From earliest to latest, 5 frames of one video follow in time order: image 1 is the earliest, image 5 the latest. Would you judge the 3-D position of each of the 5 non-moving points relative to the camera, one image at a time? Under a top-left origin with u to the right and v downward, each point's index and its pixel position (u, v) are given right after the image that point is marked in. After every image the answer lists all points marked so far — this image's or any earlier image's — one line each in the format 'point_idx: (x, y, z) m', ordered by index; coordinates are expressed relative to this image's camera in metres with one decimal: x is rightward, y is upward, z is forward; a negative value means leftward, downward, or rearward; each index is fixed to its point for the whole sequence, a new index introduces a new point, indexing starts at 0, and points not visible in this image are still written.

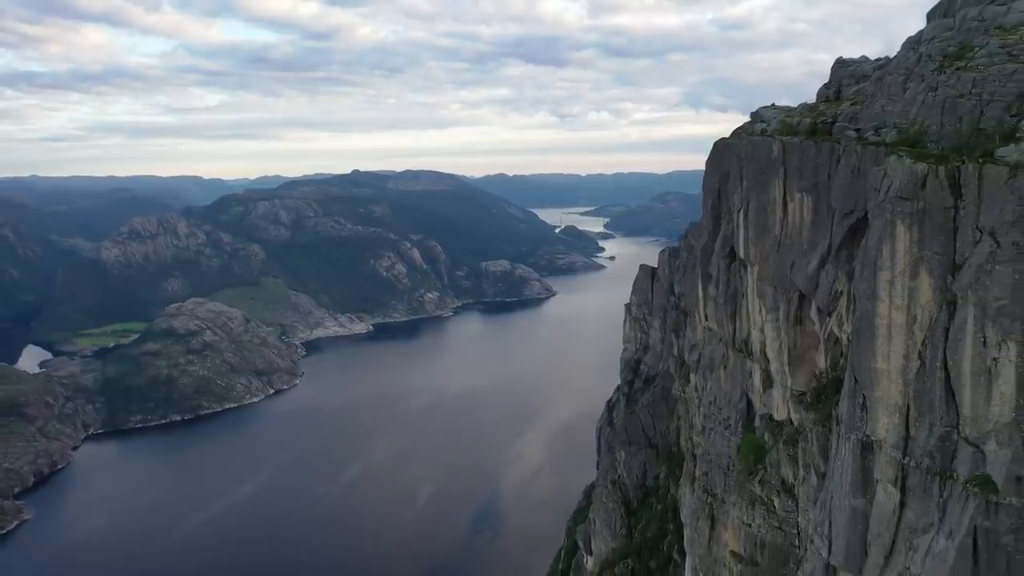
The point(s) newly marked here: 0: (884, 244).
0: (+6.0, +0.8, +12.4) m
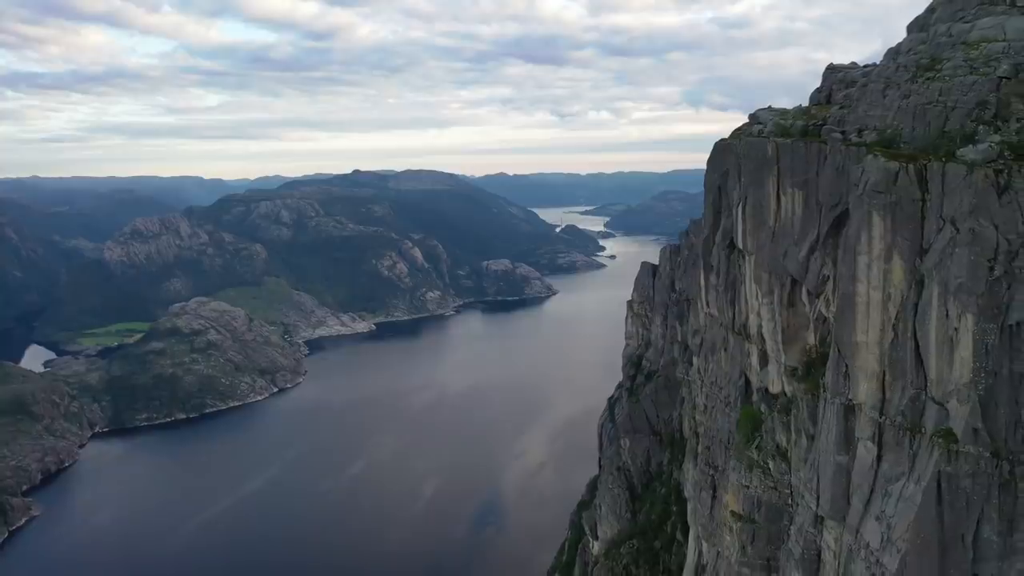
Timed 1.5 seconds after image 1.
0: (+6.4, +1.1, +13.9) m
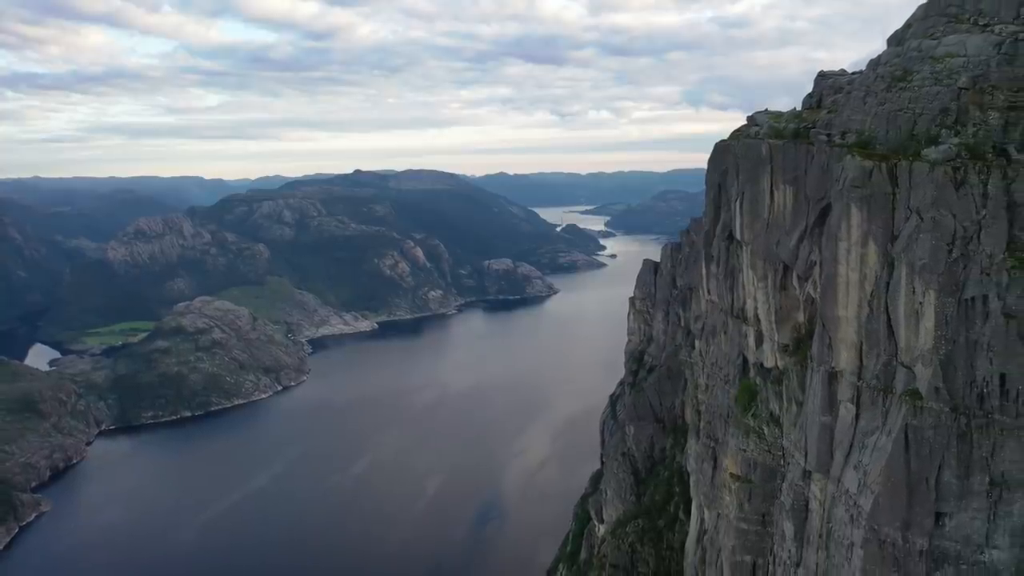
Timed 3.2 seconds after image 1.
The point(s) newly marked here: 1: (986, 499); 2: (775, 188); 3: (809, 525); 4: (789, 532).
0: (+6.9, +1.4, +15.7) m
1: (+8.0, -3.5, +12.7) m
2: (+6.8, +2.6, +19.2) m
3: (+6.4, -5.0, +16.2) m
4: (+6.2, -5.4, +17.0) m
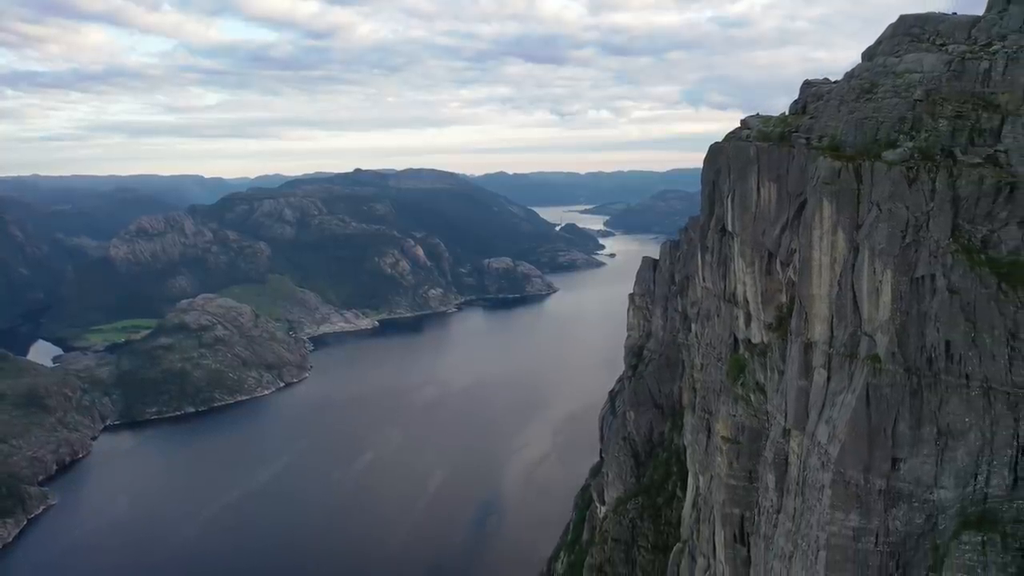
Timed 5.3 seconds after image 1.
0: (+7.4, +1.8, +17.9) m
1: (+8.4, -3.1, +14.9) m
2: (+7.3, +2.9, +21.4) m
3: (+6.8, -4.6, +18.4) m
4: (+6.7, -5.0, +19.2) m
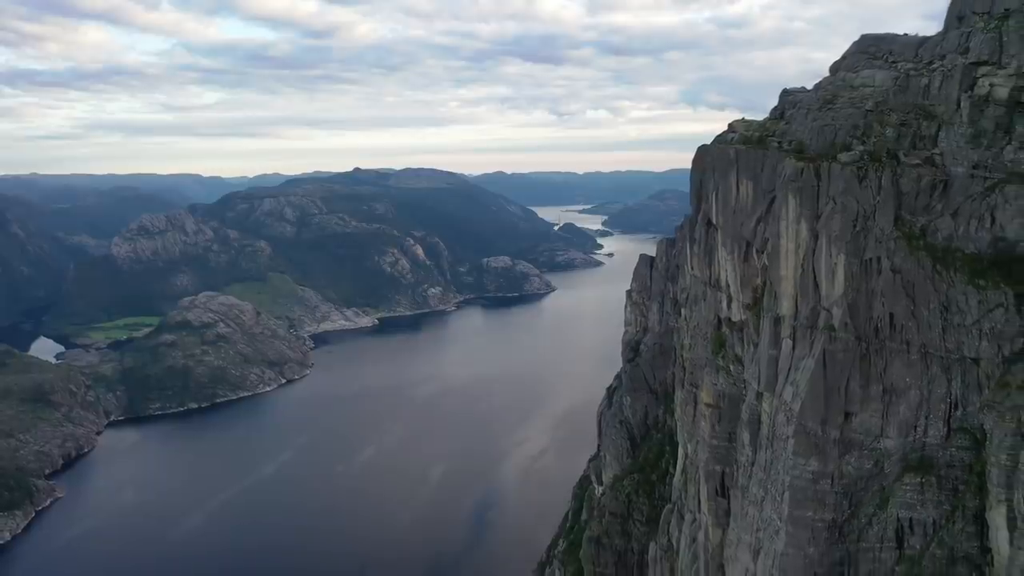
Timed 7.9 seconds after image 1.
0: (+7.7, +2.2, +20.5) m
1: (+8.7, -2.7, +17.5) m
2: (+7.5, +3.4, +24.1) m
3: (+7.1, -4.2, +21.1) m
4: (+6.9, -4.6, +21.8) m
